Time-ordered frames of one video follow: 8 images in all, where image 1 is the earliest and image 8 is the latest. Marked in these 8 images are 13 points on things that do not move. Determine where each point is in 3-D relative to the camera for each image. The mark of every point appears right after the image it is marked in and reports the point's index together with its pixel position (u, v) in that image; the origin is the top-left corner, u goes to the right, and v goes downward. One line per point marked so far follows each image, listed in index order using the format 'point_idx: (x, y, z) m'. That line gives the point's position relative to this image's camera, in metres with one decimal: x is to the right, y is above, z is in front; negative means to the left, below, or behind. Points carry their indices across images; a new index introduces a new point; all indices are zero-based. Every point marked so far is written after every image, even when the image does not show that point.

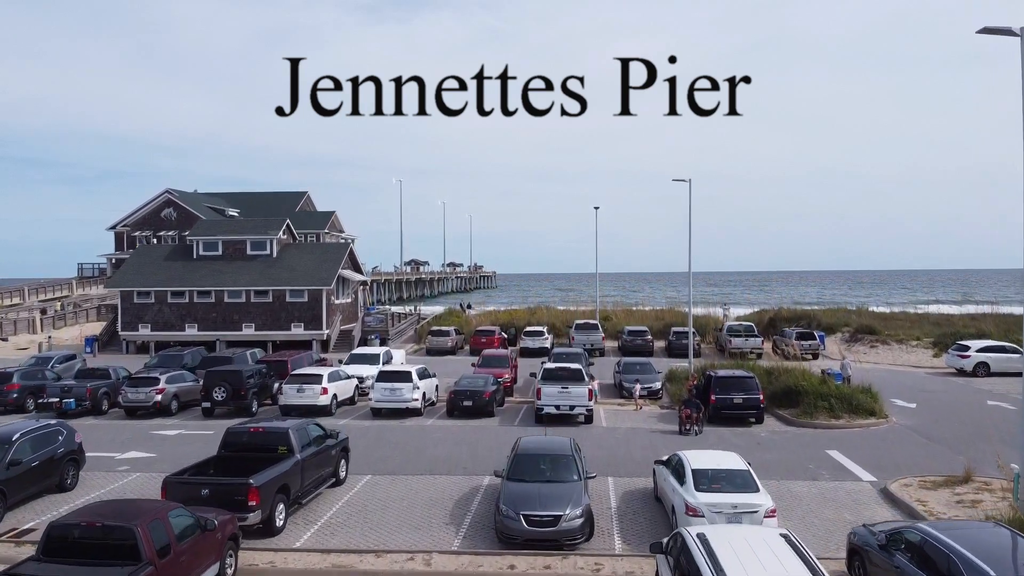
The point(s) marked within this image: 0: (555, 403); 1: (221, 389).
0: (+1.0, -2.6, +15.4) m
1: (-7.6, -2.8, +18.0) m
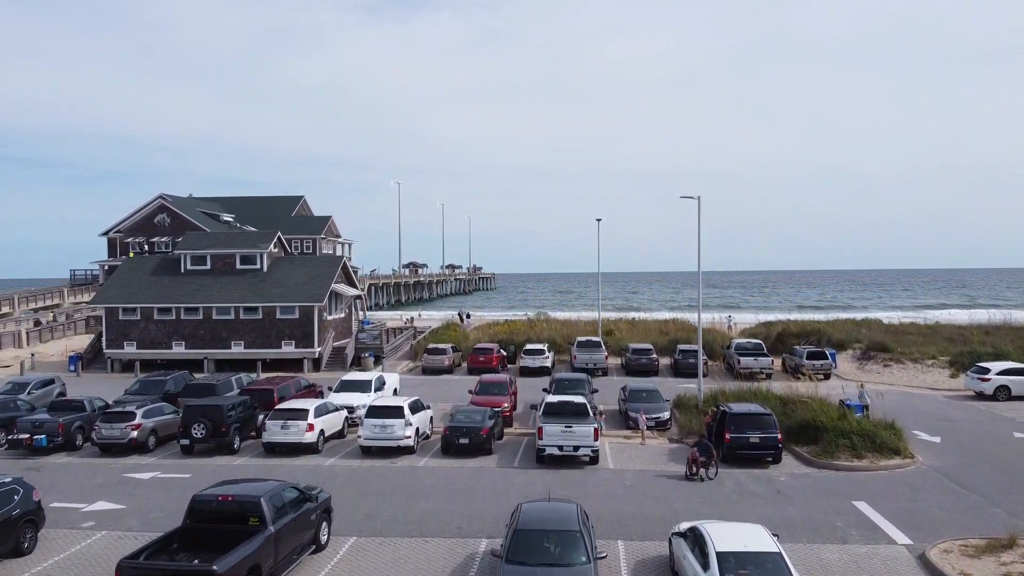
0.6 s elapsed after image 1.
0: (+1.0, -3.2, +14.4) m
1: (-7.6, -3.4, +16.9) m
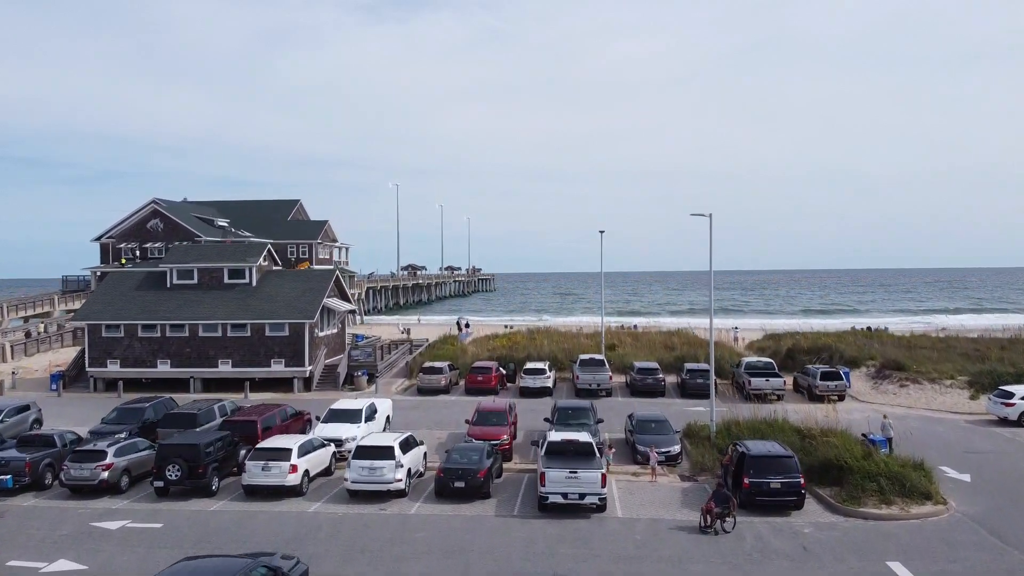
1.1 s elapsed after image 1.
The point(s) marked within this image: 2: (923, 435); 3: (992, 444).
0: (+1.0, -3.9, +13.2) m
1: (-7.6, -4.1, +15.8) m
2: (+11.3, -4.1, +18.9) m
3: (+12.4, -4.1, +17.8) m
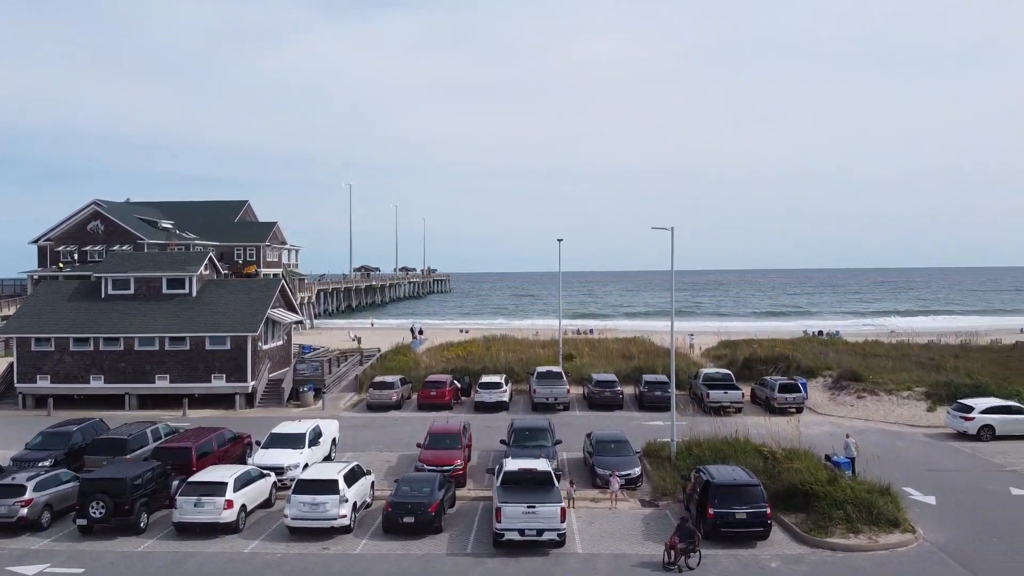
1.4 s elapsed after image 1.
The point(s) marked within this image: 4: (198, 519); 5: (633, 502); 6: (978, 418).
0: (+0.1, -4.3, +12.4) m
1: (-8.6, -4.5, +14.4) m
2: (+10.1, -4.4, +18.7) m
3: (+11.2, -4.5, +17.7) m
4: (-6.5, -4.7, +14.2) m
5: (+2.7, -4.8, +15.6) m
6: (+13.2, -3.7, +19.6) m
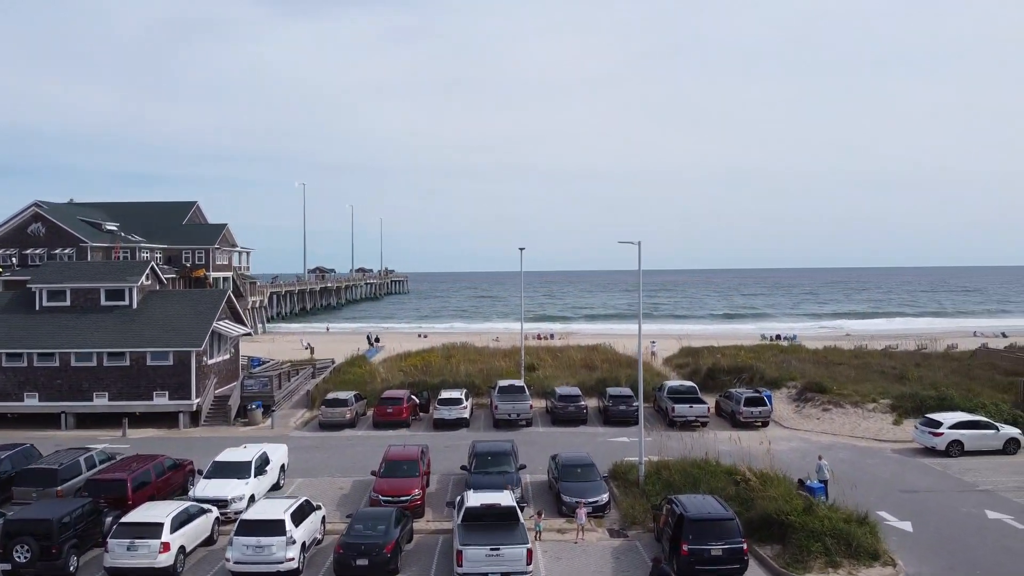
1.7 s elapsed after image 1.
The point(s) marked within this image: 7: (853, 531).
0: (-0.5, -4.7, +11.5) m
1: (-9.3, -4.9, +12.9) m
2: (+9.0, -4.8, +18.4) m
3: (+10.3, -4.8, +17.4) m
4: (-7.2, -5.2, +12.9) m
5: (+1.9, -5.2, +14.8) m
6: (+12.1, -4.0, +19.5) m
7: (+6.3, -4.5, +12.8) m
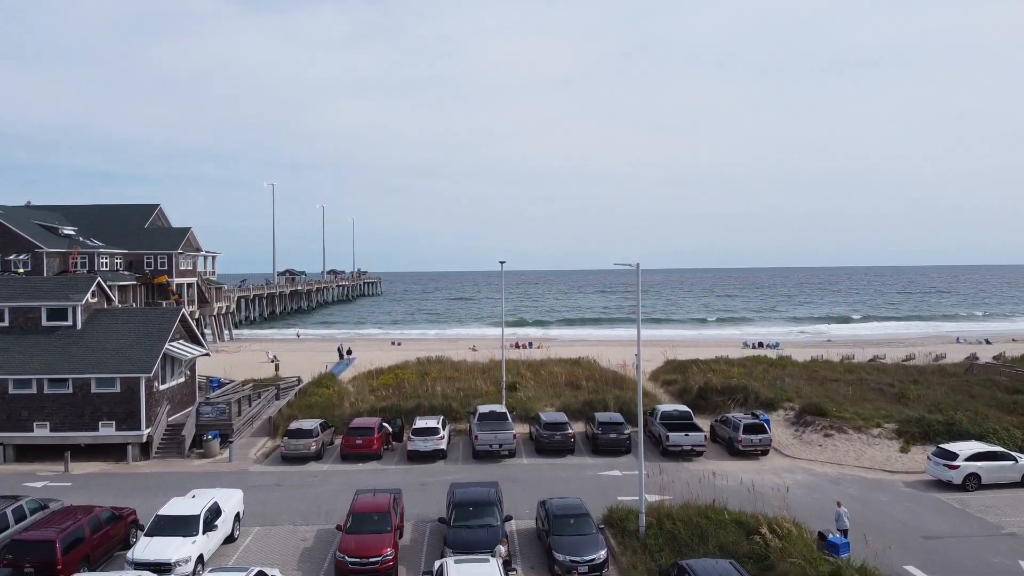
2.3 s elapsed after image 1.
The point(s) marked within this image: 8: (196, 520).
0: (-0.6, -5.3, +9.6) m
1: (-9.5, -5.6, +10.7) m
2: (+8.6, -5.4, +16.8) m
3: (+9.9, -5.4, +15.9) m
4: (-7.4, -5.8, +10.8) m
5: (+1.7, -5.8, +13.0) m
6: (+11.7, -4.6, +18.0) m
7: (+6.1, -5.1, +11.2) m
8: (-6.8, -5.0, +14.9) m
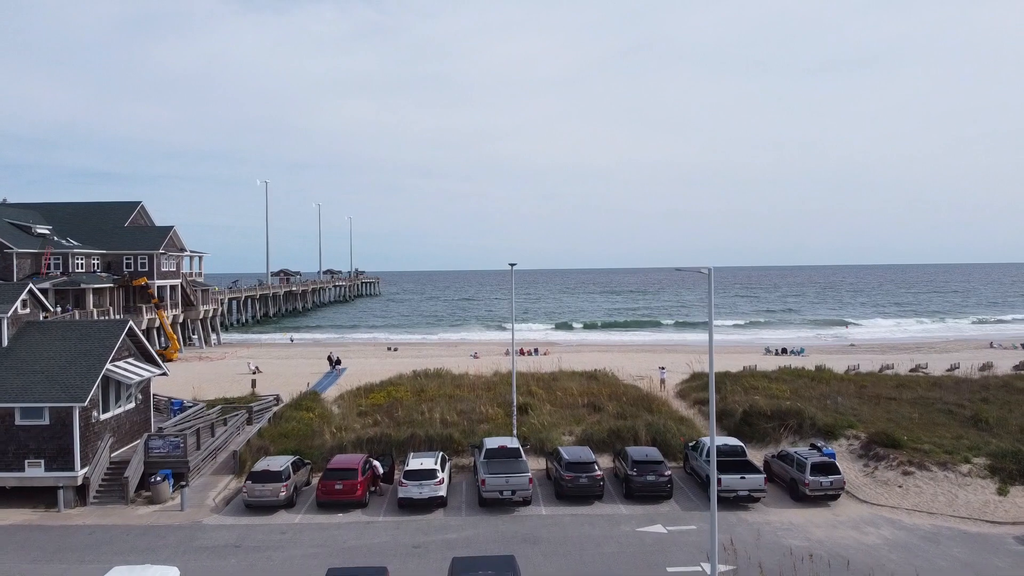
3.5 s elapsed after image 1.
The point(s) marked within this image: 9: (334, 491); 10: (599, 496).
0: (-0.2, -5.5, +5.5) m
1: (-9.1, -5.8, +6.7) m
2: (+9.0, -5.6, +12.8) m
3: (+10.3, -5.7, +11.9) m
4: (-7.0, -6.1, +6.7) m
5: (+2.1, -6.1, +9.0) m
6: (+12.1, -4.8, +14.0) m
7: (+6.5, -5.3, +7.1) m
8: (-6.4, -5.3, +10.9) m
9: (-4.5, -5.2, +17.7) m
10: (+2.3, -5.4, +18.2) m
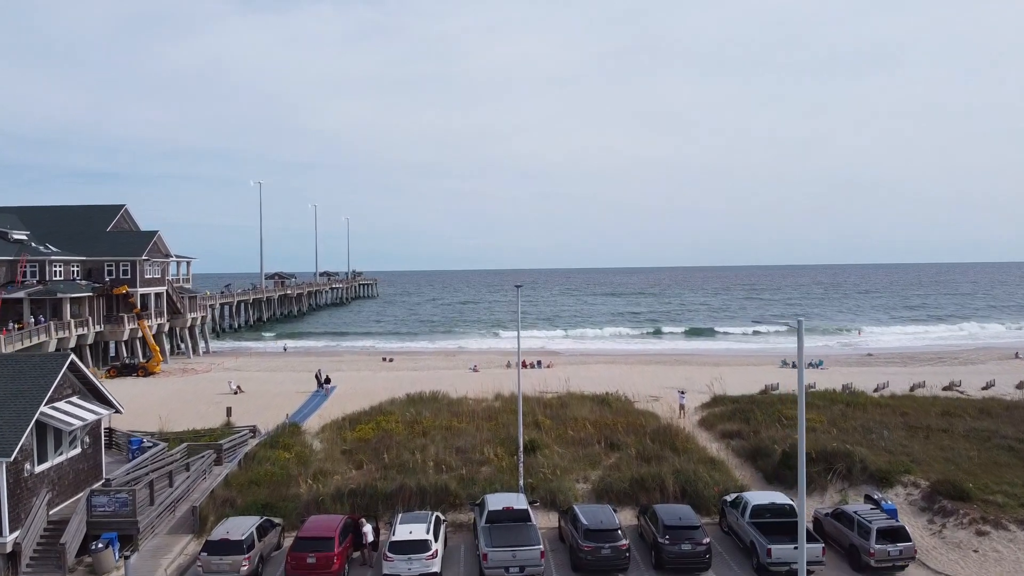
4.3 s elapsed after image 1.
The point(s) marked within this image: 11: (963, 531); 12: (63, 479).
0: (-0.1, -6.3, +2.6) m
1: (-8.9, -6.6, +3.7) m
2: (+9.2, -6.3, +9.9) m
3: (+10.5, -6.3, +9.0) m
4: (-6.8, -6.8, +3.8) m
5: (+2.3, -6.8, +6.1) m
6: (+12.3, -5.5, +11.1) m
7: (+6.7, -6.0, +4.2) m
8: (-6.2, -6.0, +7.9) m
9: (-4.4, -5.9, +14.8) m
10: (+2.5, -6.1, +15.2) m
11: (+10.7, -5.7, +16.1) m
12: (-11.5, -4.9, +18.0) m
